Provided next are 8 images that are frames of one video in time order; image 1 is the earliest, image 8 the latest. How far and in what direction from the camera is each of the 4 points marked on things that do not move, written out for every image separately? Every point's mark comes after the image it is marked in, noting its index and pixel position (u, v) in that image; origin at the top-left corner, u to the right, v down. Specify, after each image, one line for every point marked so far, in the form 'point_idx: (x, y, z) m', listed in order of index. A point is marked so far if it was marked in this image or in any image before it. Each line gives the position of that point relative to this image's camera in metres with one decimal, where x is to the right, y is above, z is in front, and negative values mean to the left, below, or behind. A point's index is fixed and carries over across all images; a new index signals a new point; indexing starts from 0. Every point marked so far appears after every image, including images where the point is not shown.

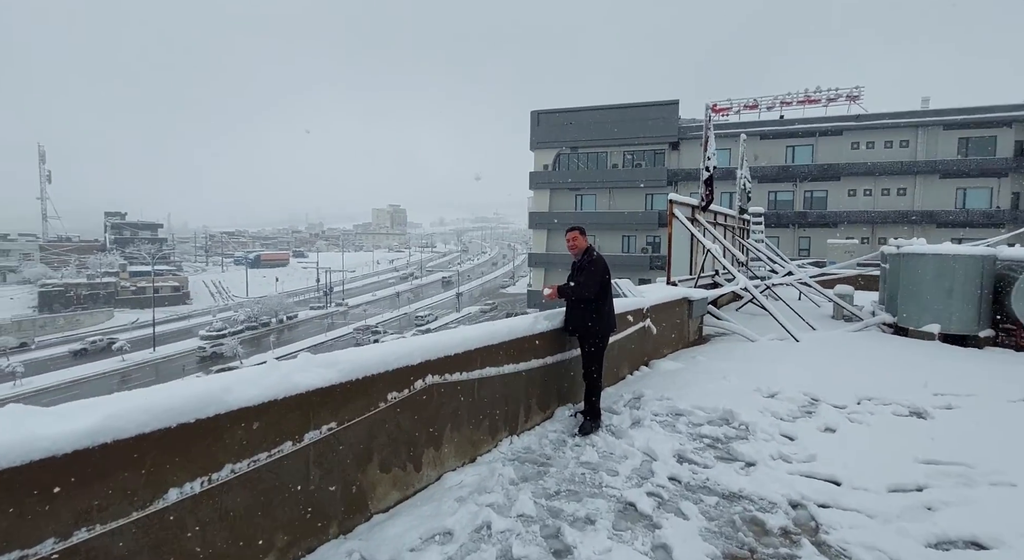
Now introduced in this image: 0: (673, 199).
0: (+2.4, +1.2, +8.3) m
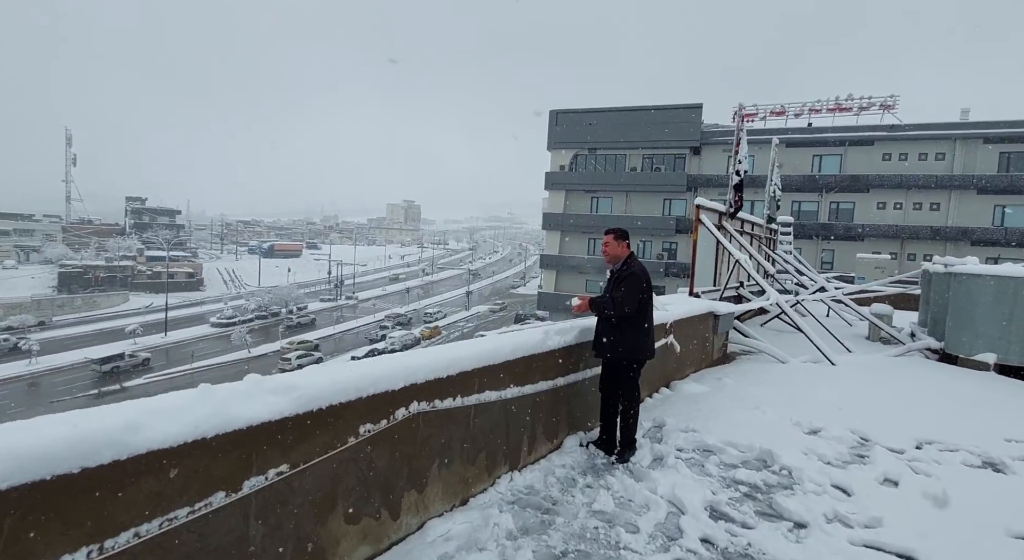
0: (+2.6, +1.1, +7.7) m
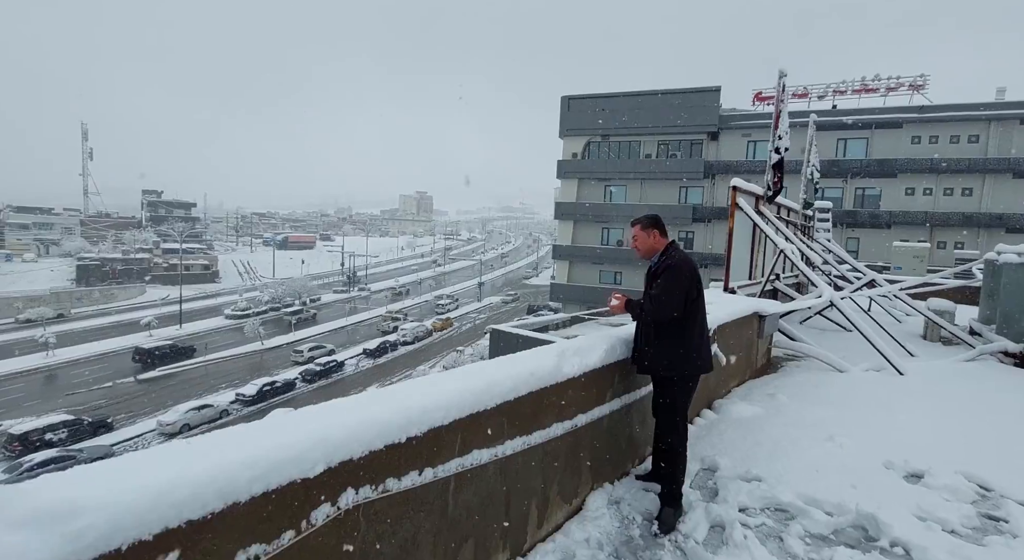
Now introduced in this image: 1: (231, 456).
0: (+2.7, +1.1, +6.6) m
1: (-0.7, -0.4, +1.3) m
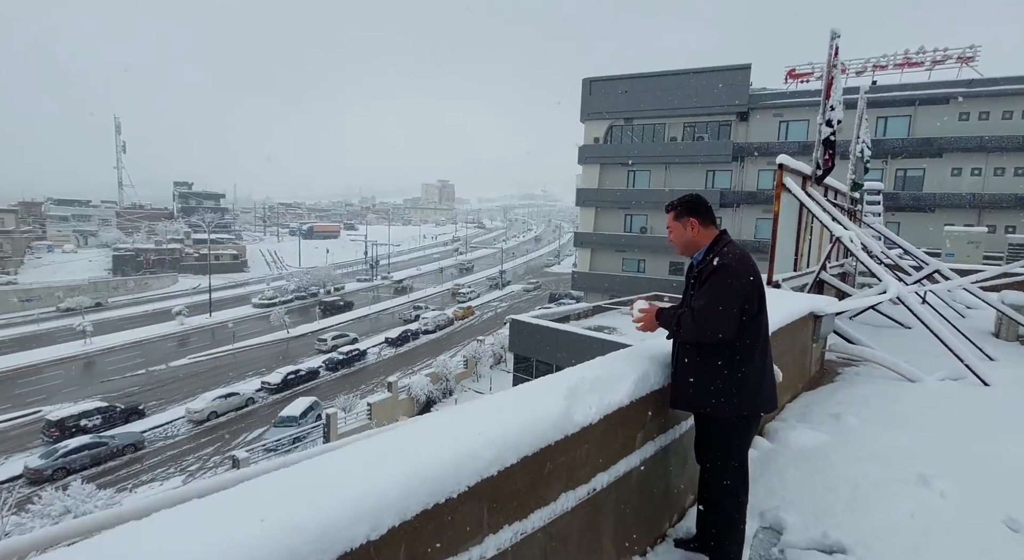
0: (+2.8, +1.2, +5.7) m
1: (-0.7, -0.5, +0.5) m
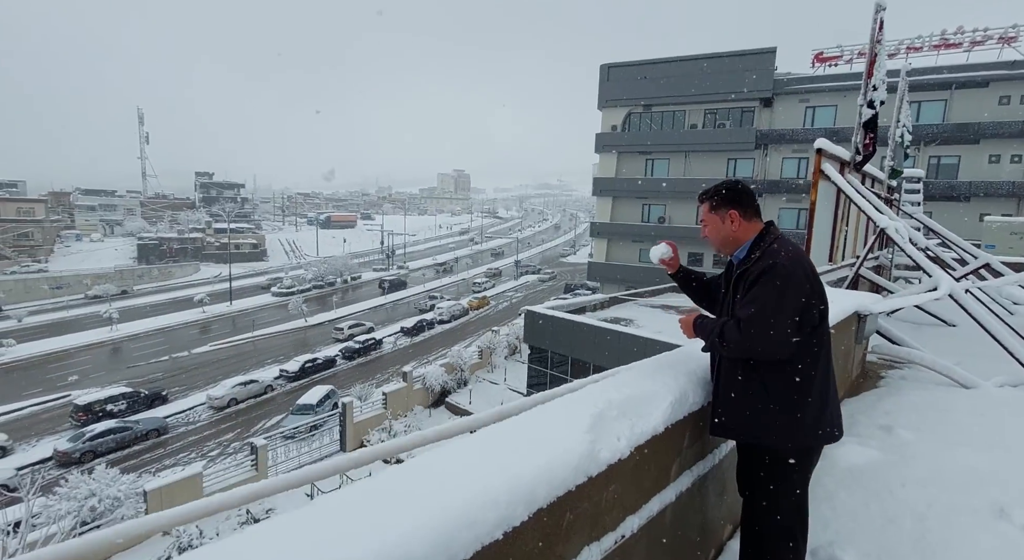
0: (+3.0, +1.3, +5.3) m
1: (-0.7, -0.5, +0.2) m
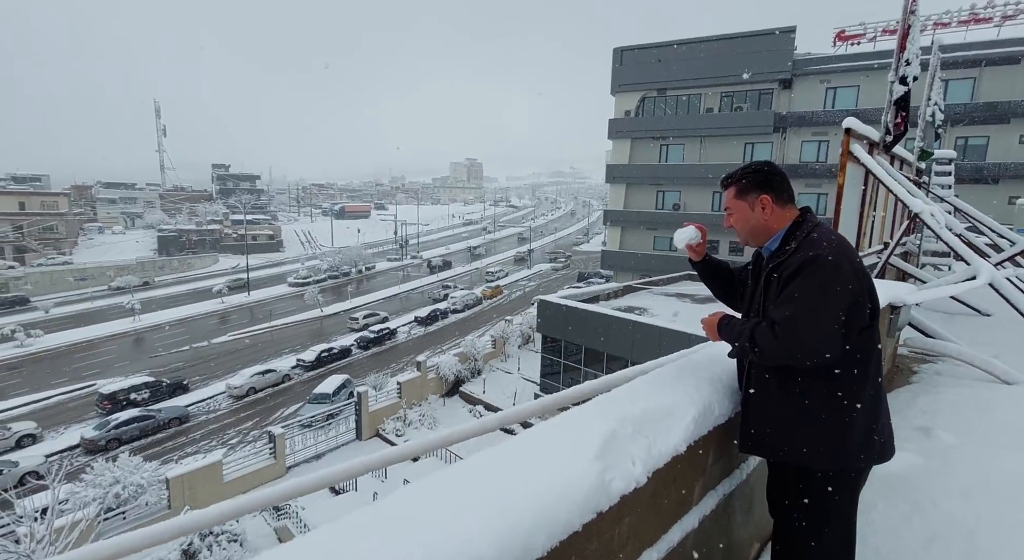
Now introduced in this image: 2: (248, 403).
0: (+3.1, +1.4, +5.0) m
1: (-0.8, -0.5, 0.0) m
2: (-9.3, -4.3, +19.3) m
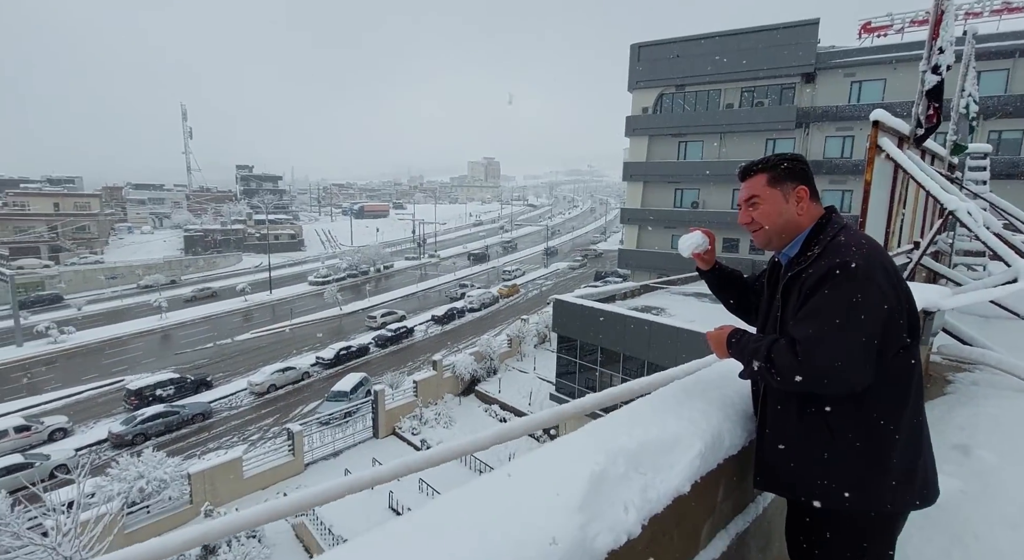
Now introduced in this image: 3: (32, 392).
0: (+3.1, +1.4, +4.6) m
1: (-0.9, -0.6, -0.2) m
2: (-8.8, -4.3, +19.4) m
3: (-16.9, -3.9, +19.5) m
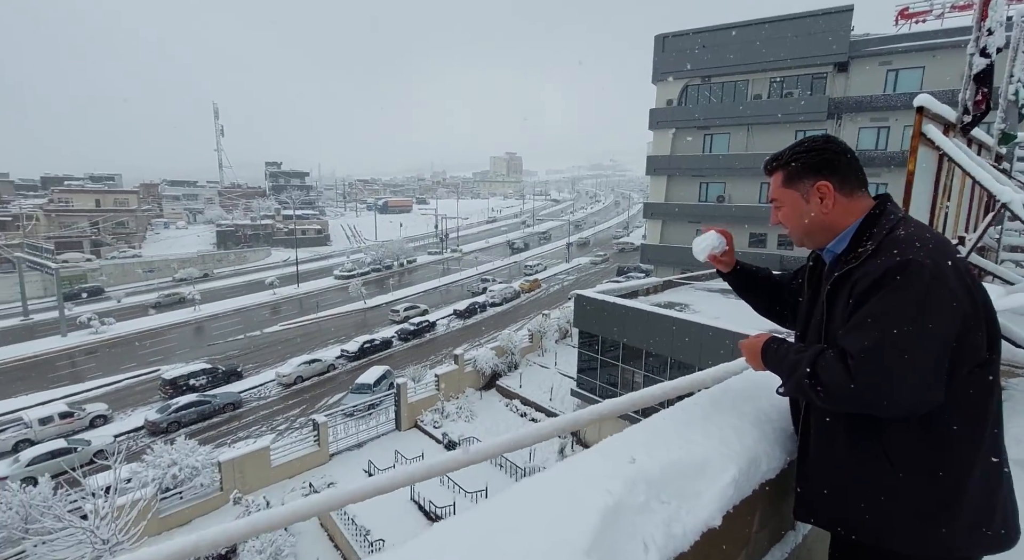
0: (+3.2, +1.4, +4.3) m
1: (-0.9, -0.6, -0.3) m
2: (-8.1, -4.1, +19.6) m
3: (-16.1, -3.7, +20.0) m
